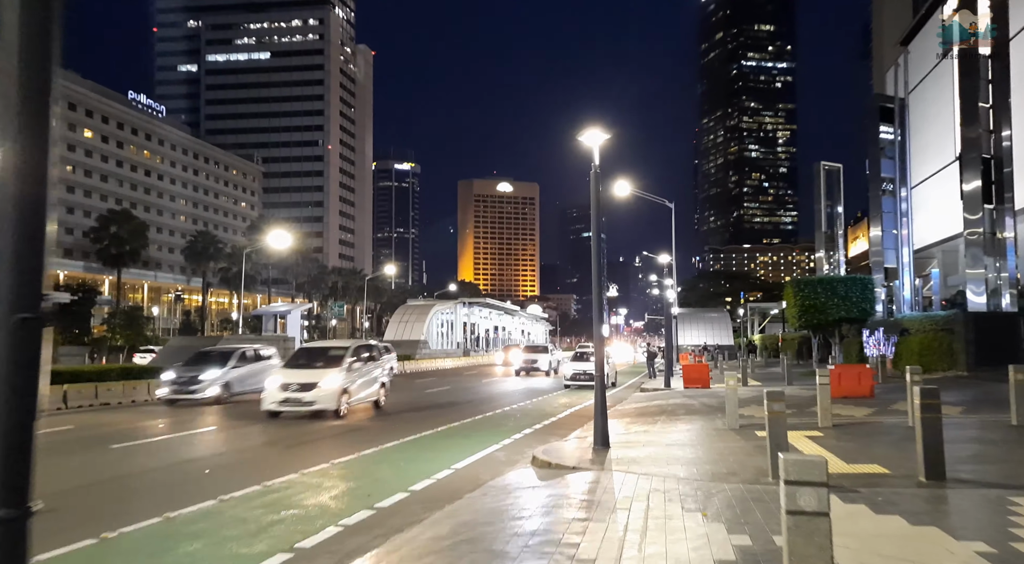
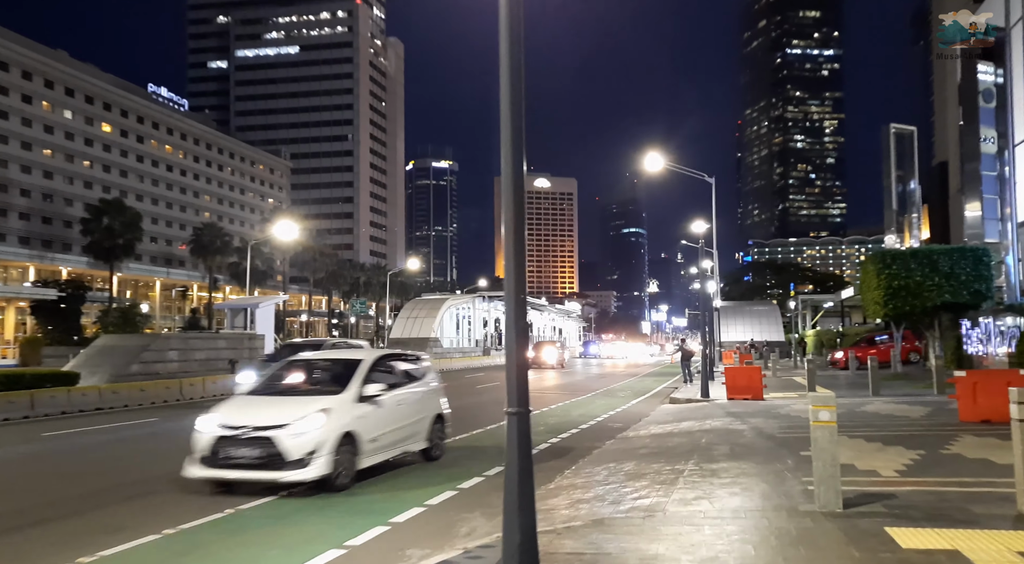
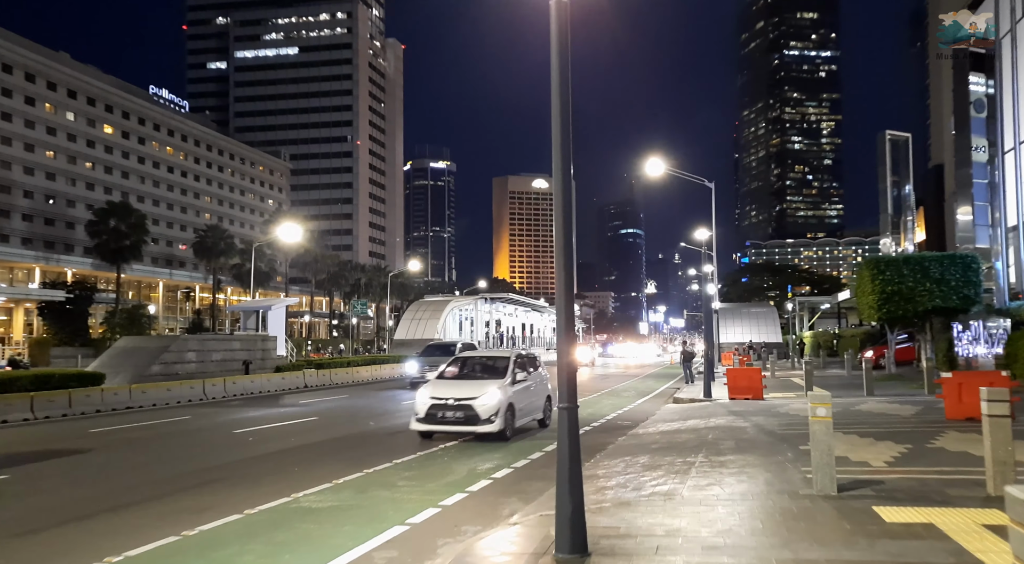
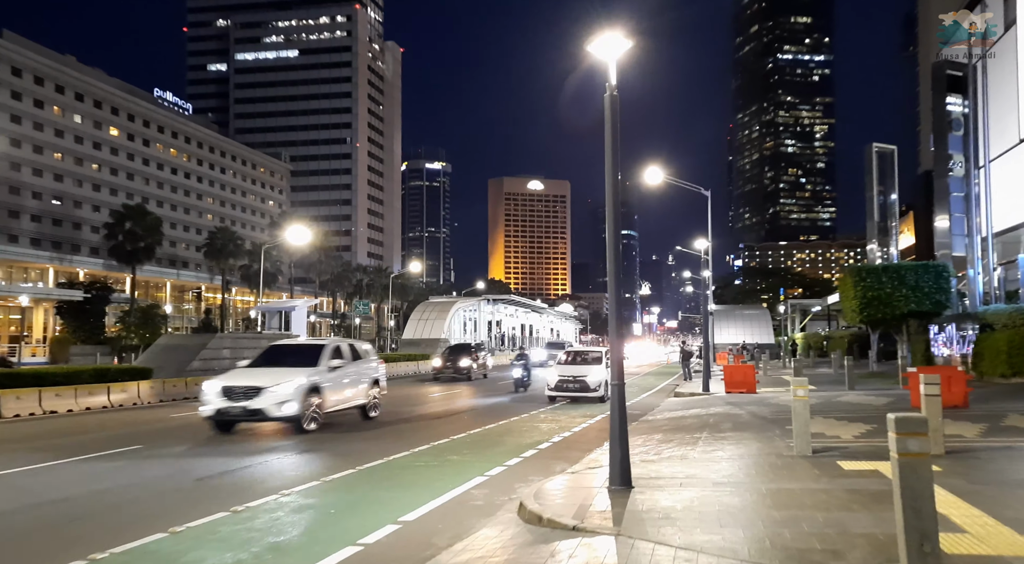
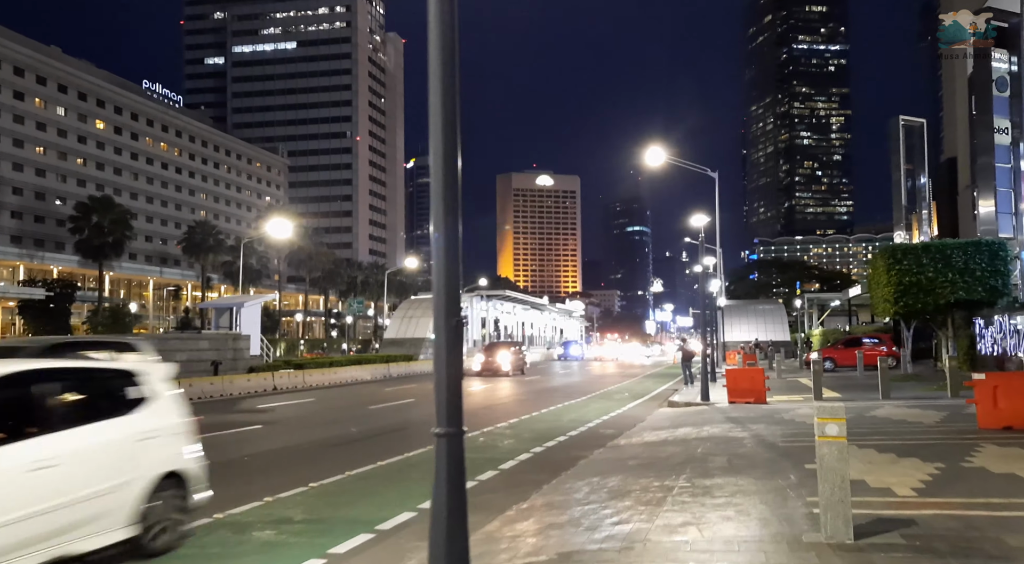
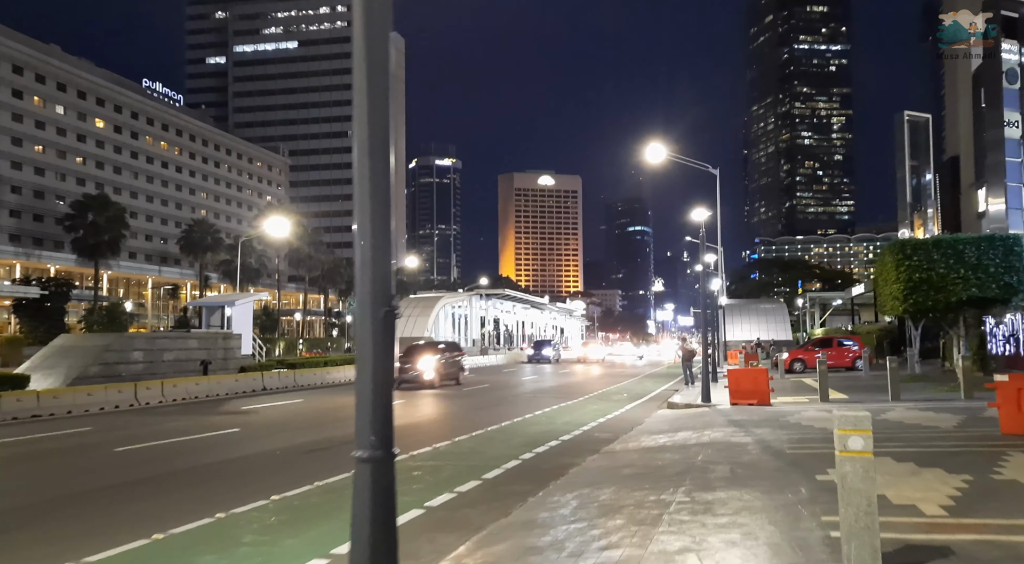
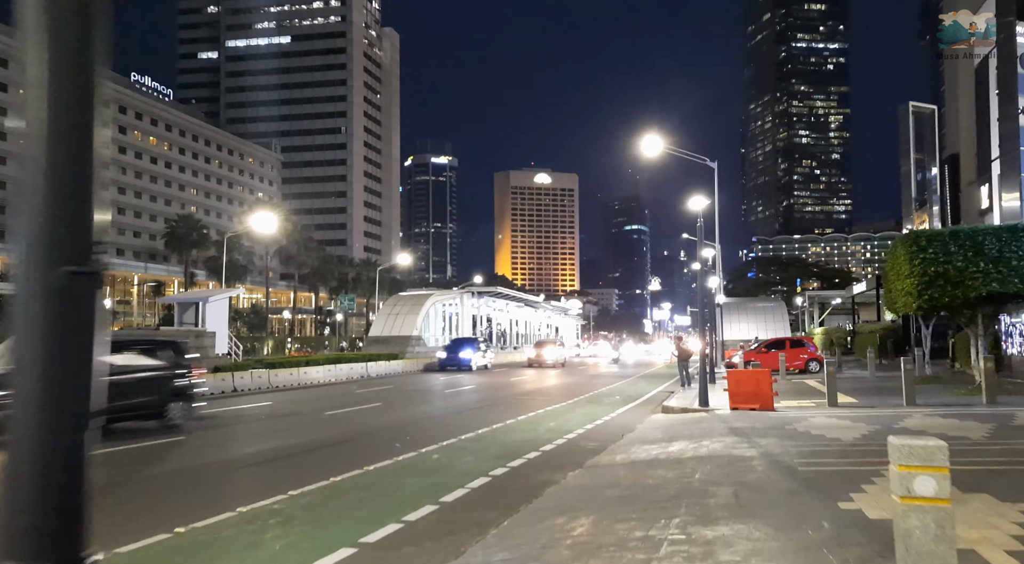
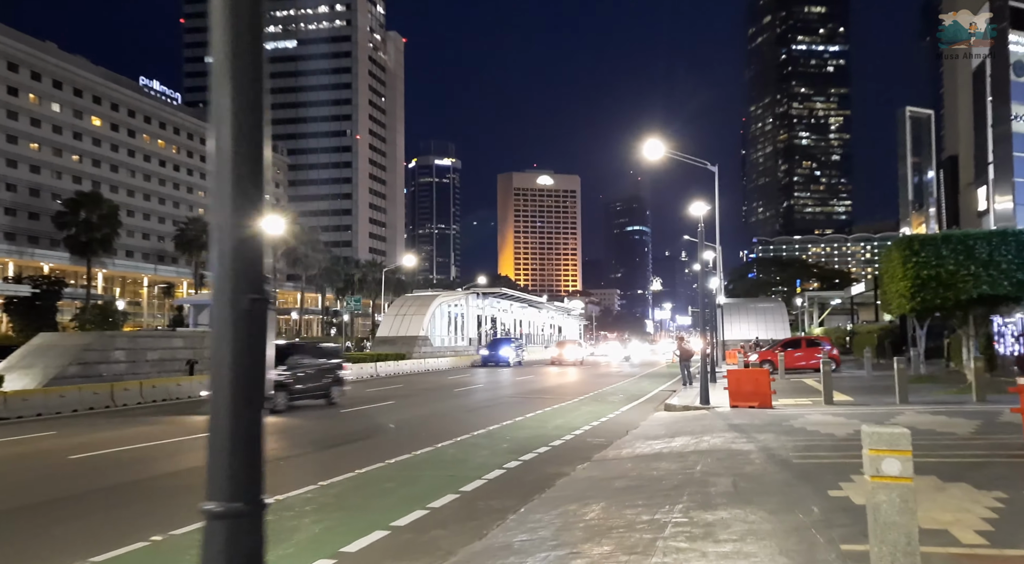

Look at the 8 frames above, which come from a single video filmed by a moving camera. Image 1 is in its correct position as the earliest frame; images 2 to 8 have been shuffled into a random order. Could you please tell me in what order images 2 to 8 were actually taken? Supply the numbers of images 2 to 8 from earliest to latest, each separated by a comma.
4, 3, 2, 5, 6, 8, 7
